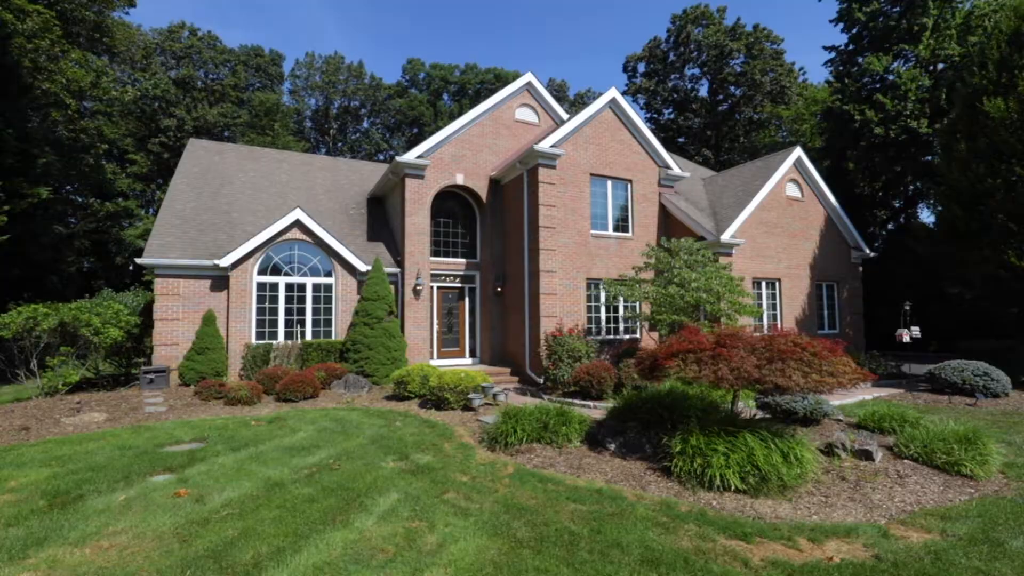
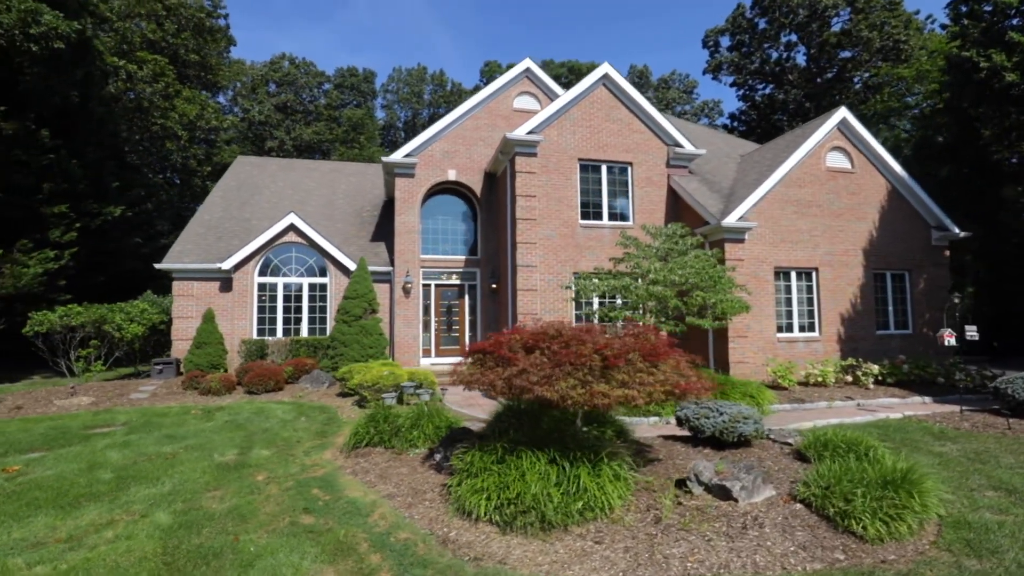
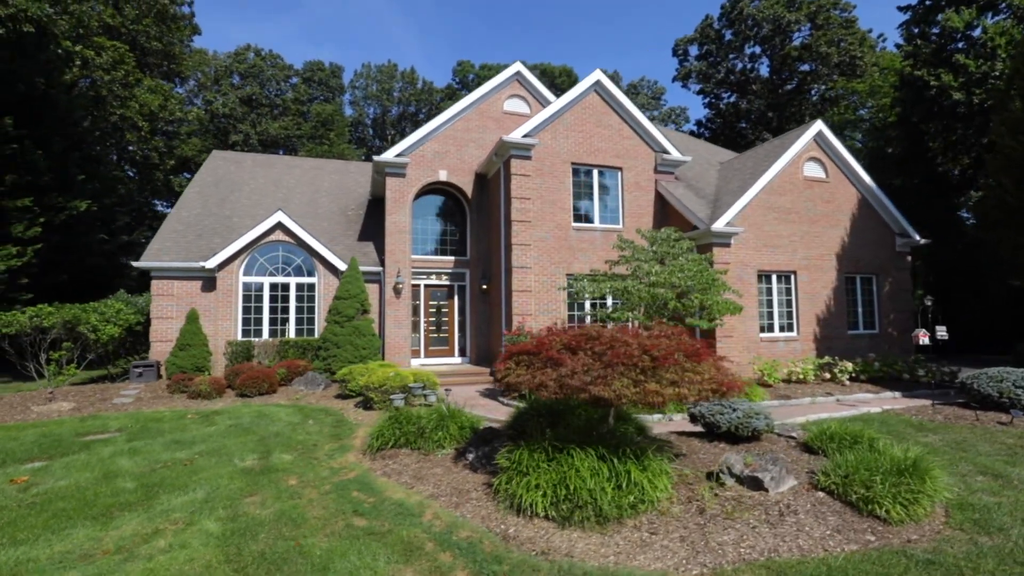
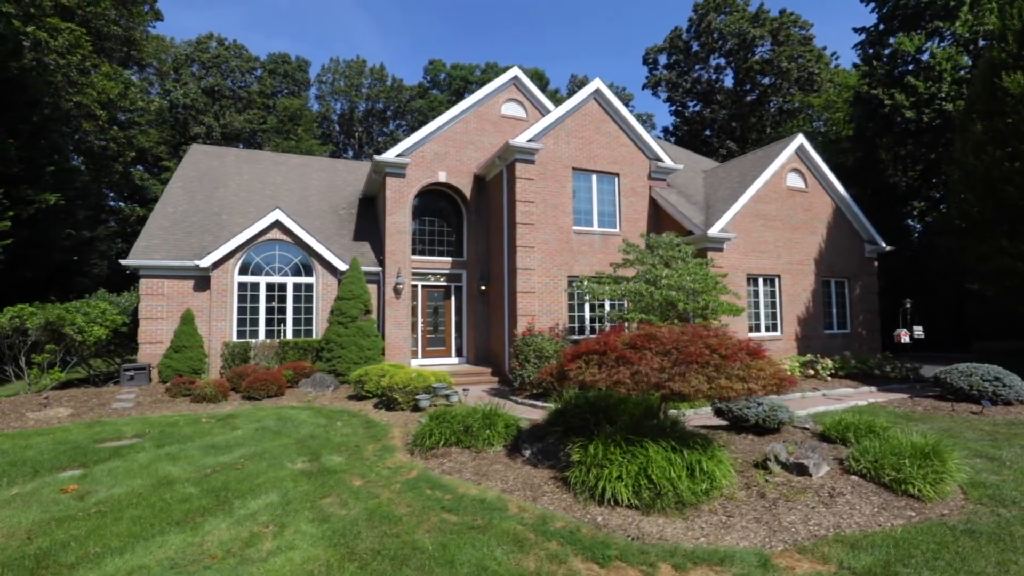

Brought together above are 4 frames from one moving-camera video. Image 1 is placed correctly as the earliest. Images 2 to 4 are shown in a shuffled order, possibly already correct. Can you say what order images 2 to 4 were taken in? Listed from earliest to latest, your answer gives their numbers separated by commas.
4, 3, 2
